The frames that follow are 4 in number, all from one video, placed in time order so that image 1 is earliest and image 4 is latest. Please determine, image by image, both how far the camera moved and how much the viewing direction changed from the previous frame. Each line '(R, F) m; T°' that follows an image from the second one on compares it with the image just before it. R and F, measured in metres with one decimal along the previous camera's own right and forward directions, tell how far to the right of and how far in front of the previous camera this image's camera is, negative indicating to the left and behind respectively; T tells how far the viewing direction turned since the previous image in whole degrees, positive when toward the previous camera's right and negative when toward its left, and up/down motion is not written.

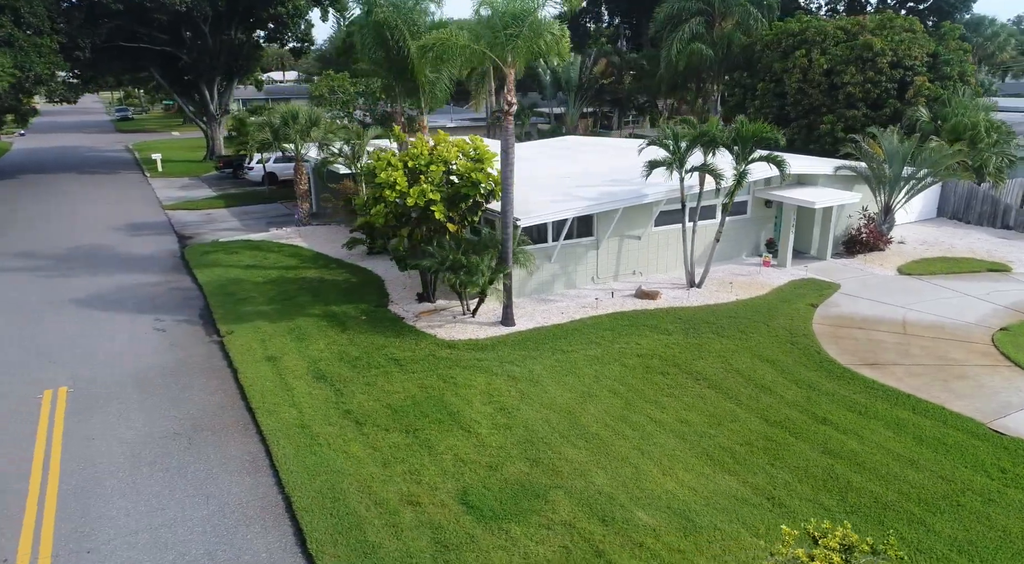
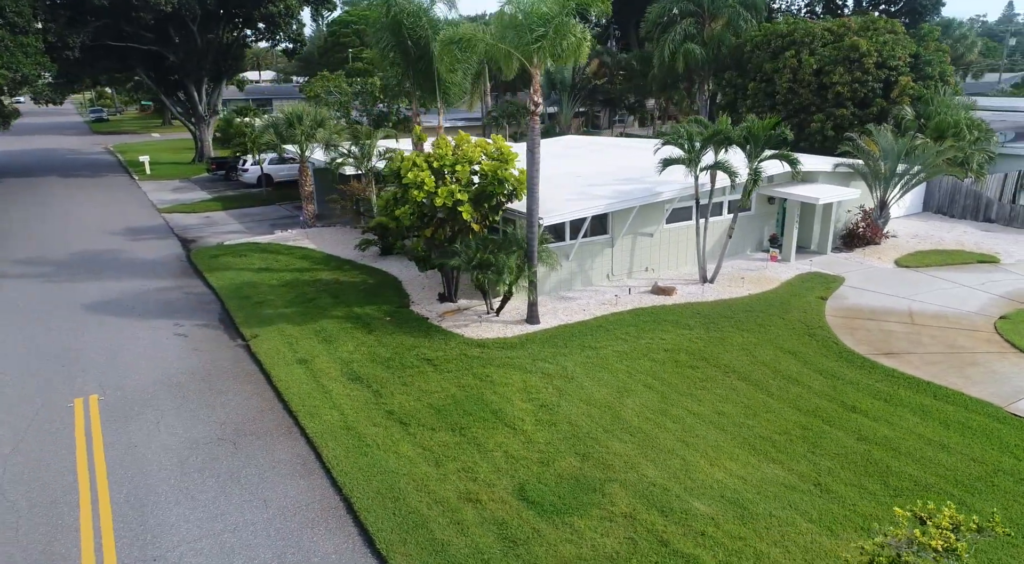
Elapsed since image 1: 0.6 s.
(-1.2, -0.2) m; +2°
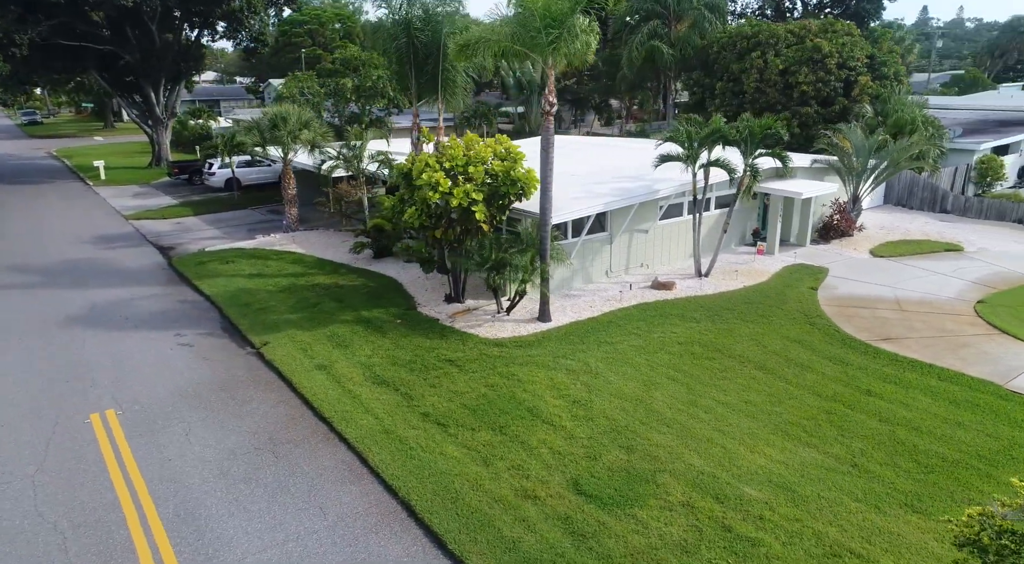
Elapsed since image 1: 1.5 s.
(-1.6, 0.0) m; +5°
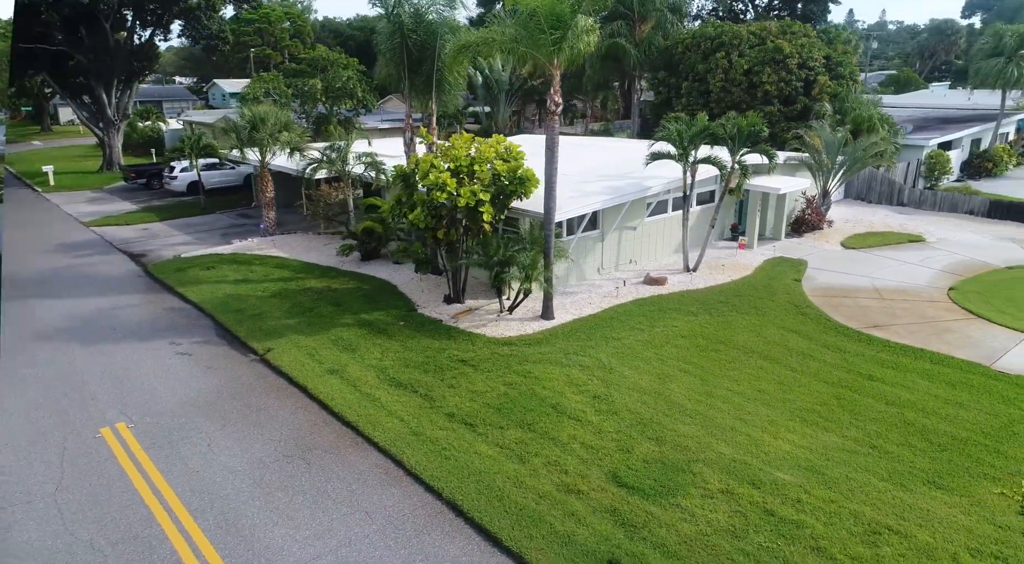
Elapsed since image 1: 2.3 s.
(-1.4, 0.0) m; +5°
